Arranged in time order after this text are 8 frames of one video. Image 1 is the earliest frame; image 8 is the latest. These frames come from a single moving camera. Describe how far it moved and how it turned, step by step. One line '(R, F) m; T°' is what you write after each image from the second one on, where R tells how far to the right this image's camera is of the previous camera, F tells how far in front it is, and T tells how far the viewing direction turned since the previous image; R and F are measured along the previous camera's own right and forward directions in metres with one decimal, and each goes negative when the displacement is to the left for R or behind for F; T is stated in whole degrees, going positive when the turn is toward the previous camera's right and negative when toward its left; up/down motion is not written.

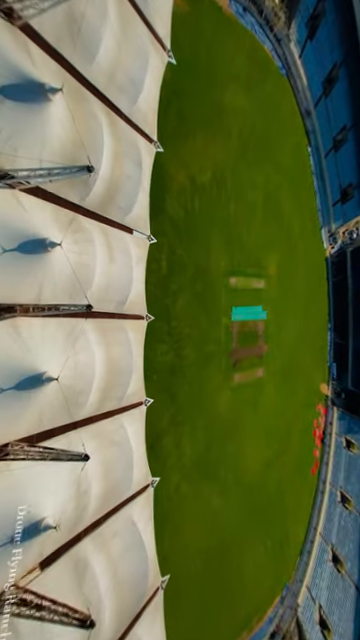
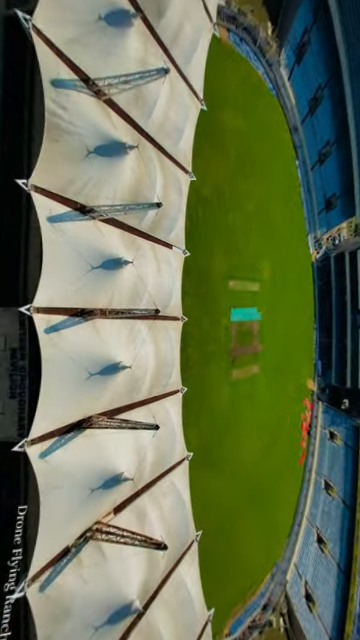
(-1.9, -2.5) m; +3°
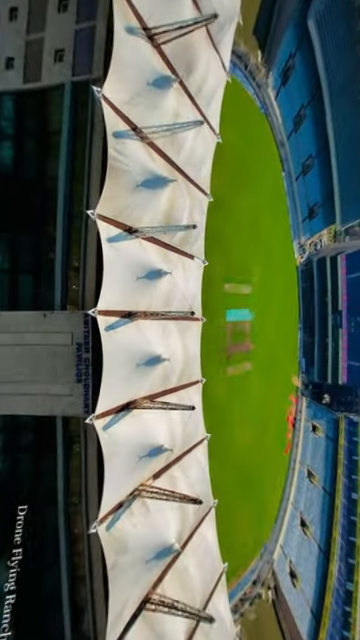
(-1.8, -2.4) m; +3°
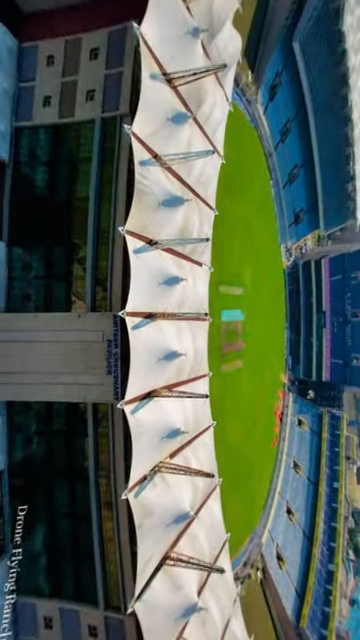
(-1.3, -2.1) m; +3°
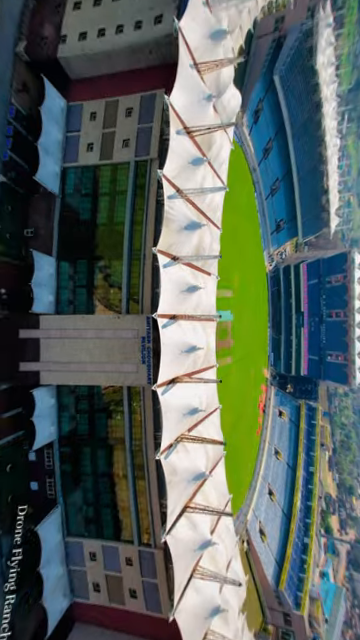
(-2.1, -3.8) m; +4°
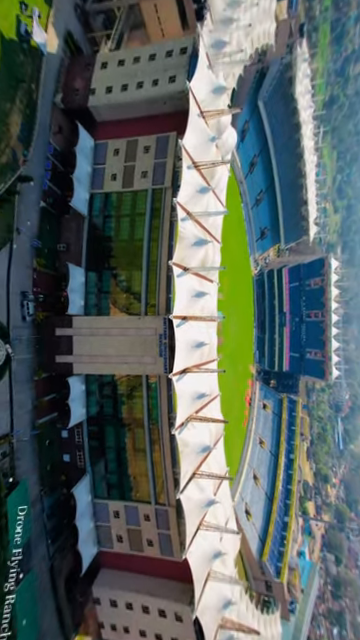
(-1.7, -3.9) m; +3°
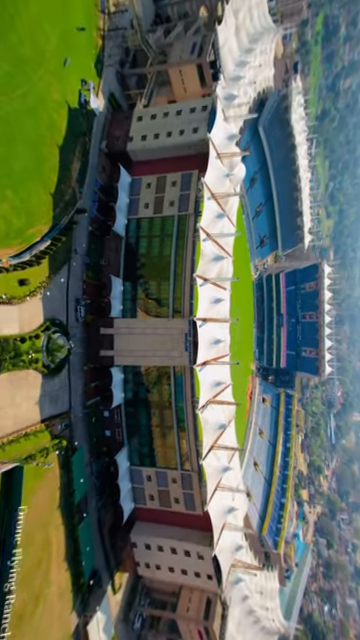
(-2.0, -5.1) m; +1°
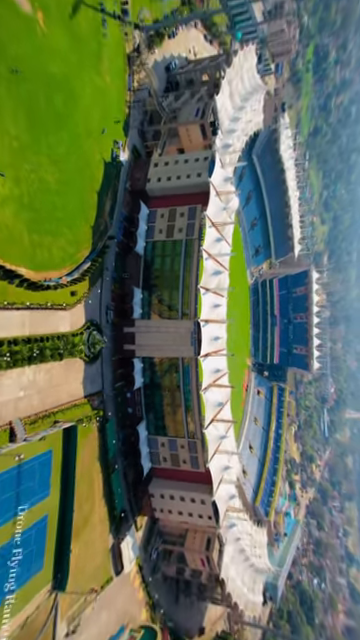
(-0.6, -7.3) m; 0°
